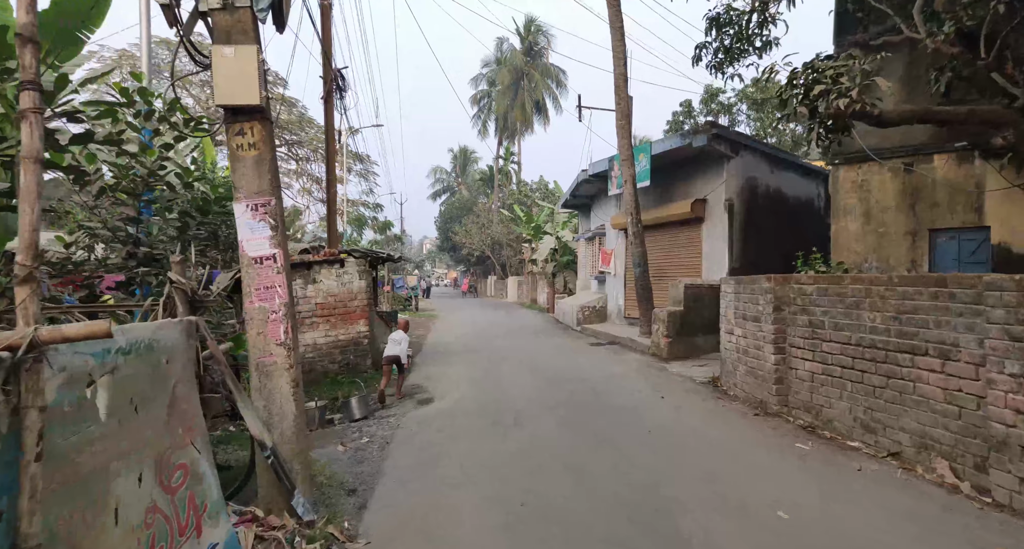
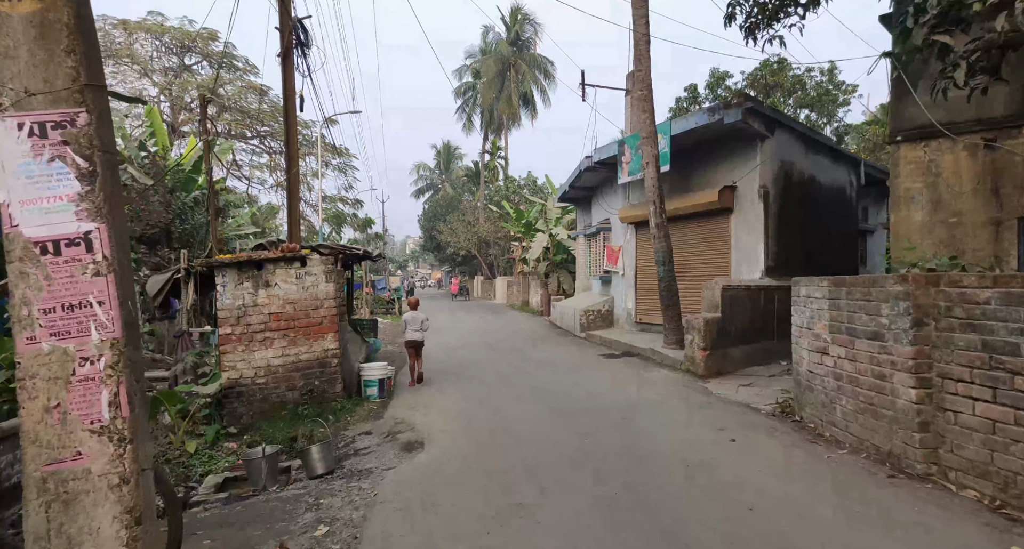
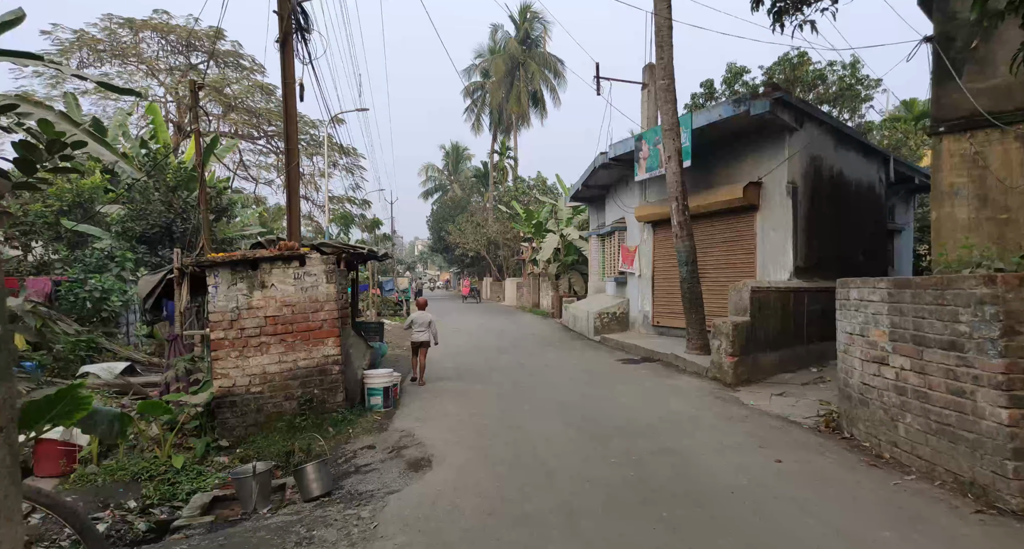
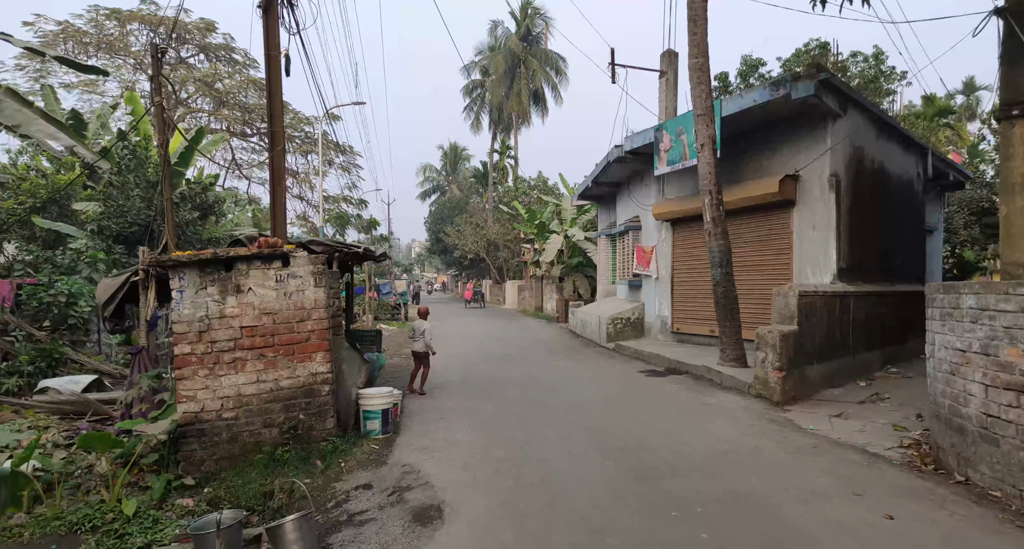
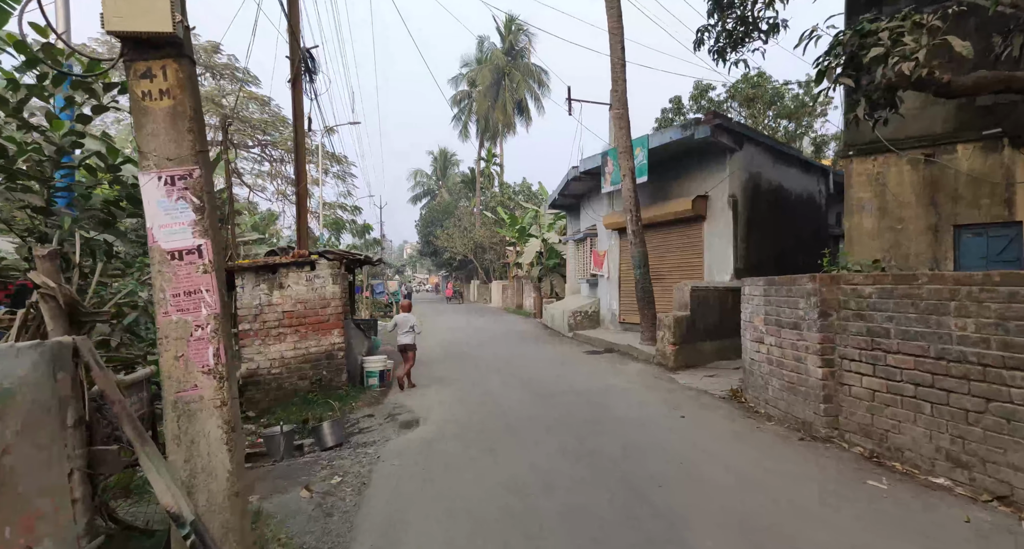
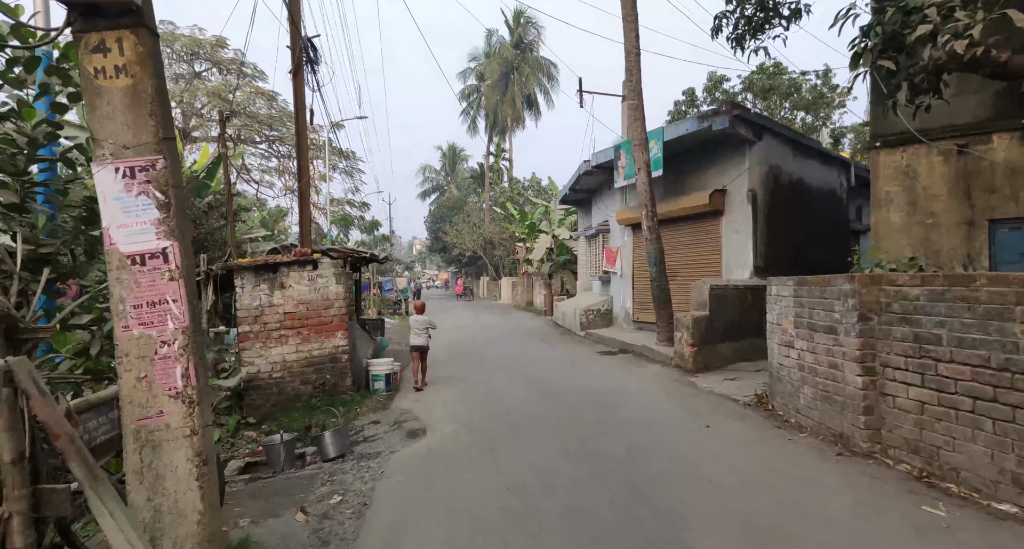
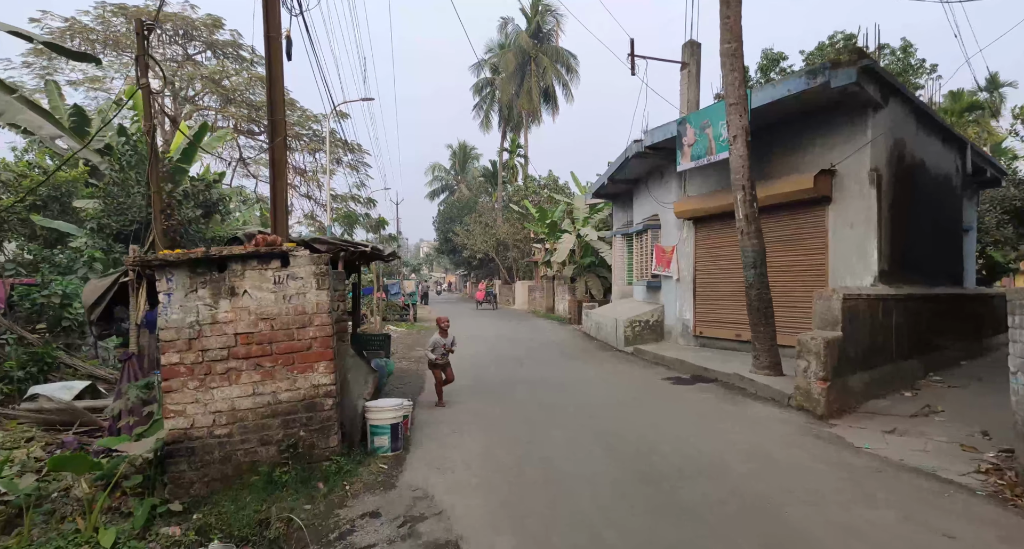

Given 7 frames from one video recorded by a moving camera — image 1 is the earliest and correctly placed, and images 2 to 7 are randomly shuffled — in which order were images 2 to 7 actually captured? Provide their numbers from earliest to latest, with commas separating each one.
5, 6, 2, 3, 4, 7
